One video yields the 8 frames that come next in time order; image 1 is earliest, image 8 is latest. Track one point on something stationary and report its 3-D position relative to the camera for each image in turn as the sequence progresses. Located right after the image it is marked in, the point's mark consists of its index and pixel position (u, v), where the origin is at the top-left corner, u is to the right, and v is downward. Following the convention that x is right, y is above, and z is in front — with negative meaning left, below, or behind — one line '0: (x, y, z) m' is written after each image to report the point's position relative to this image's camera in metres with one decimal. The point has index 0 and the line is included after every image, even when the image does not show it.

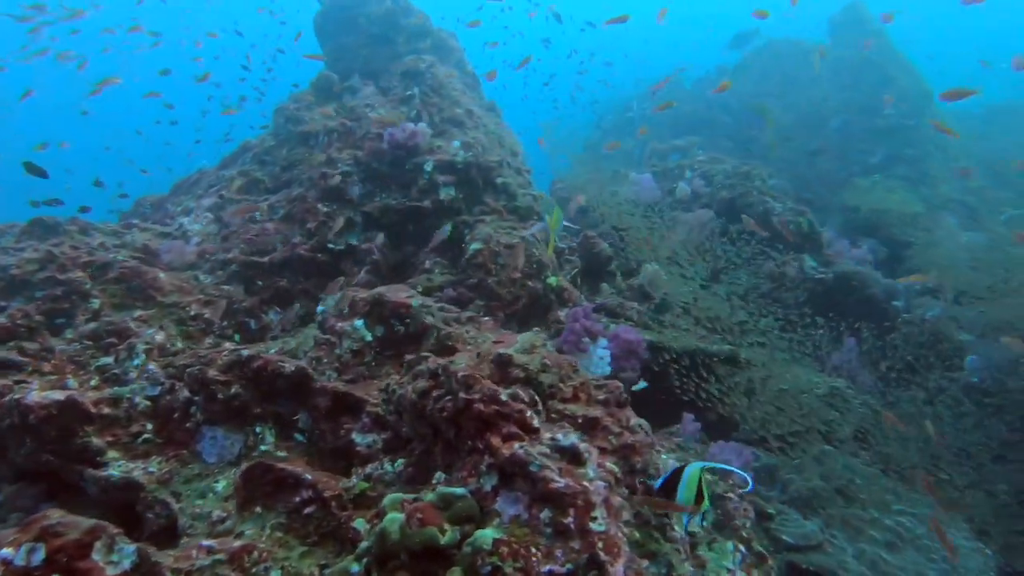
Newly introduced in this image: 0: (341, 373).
0: (-0.8, -0.4, +3.2) m
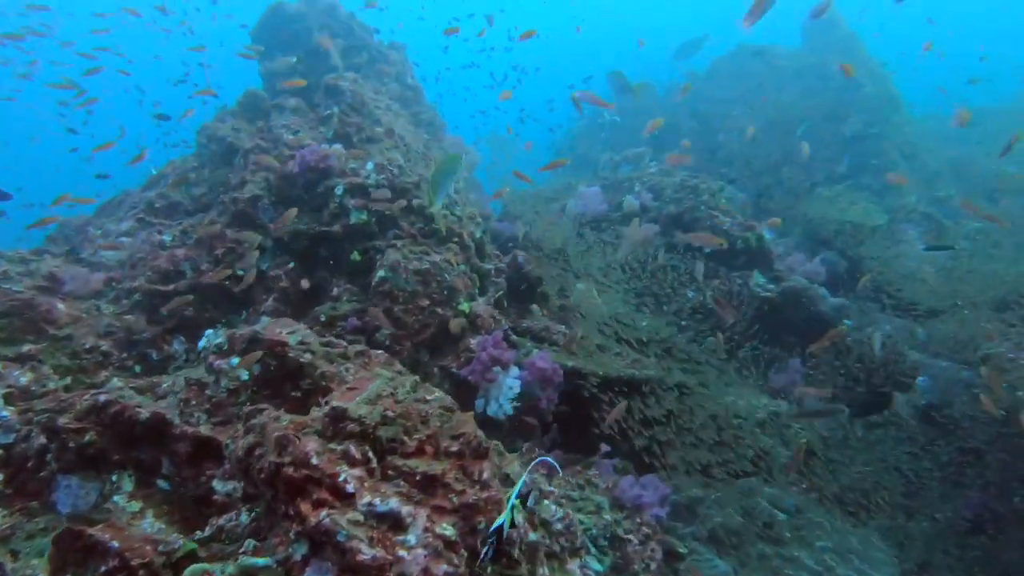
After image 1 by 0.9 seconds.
0: (-1.4, -0.6, +3.1) m
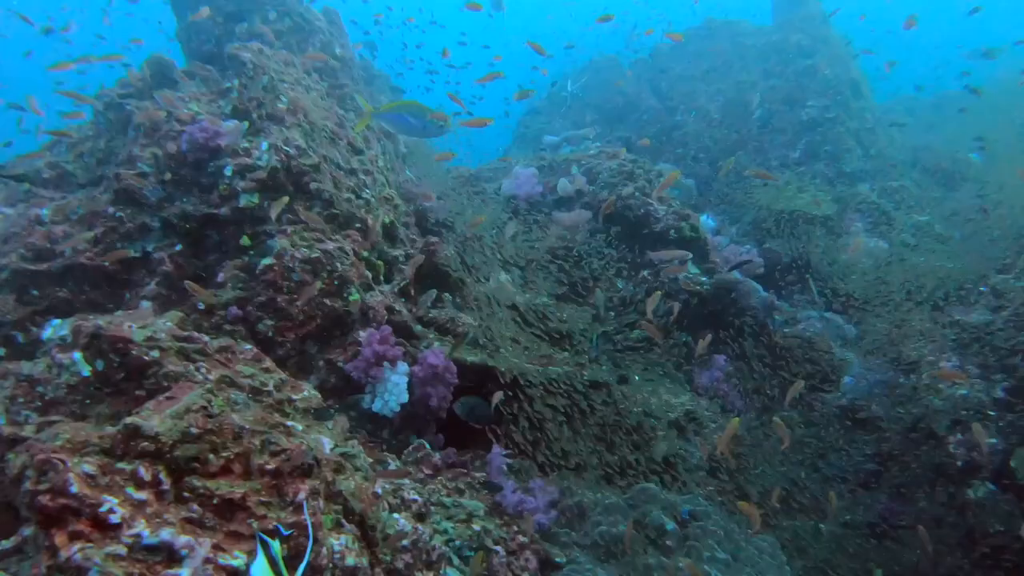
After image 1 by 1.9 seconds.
0: (-2.0, -0.5, +2.9) m
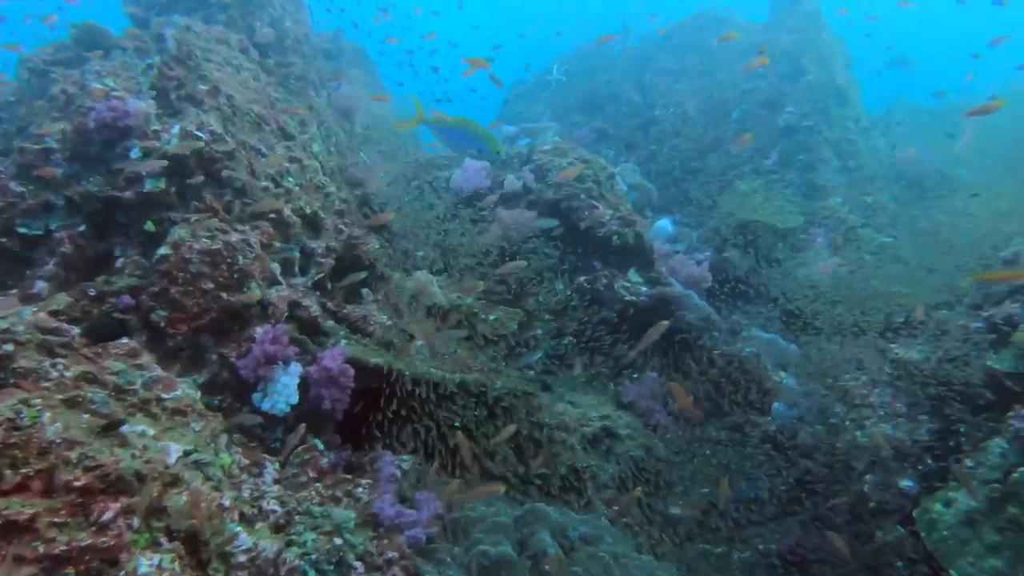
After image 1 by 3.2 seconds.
0: (-2.6, -0.5, +2.8) m
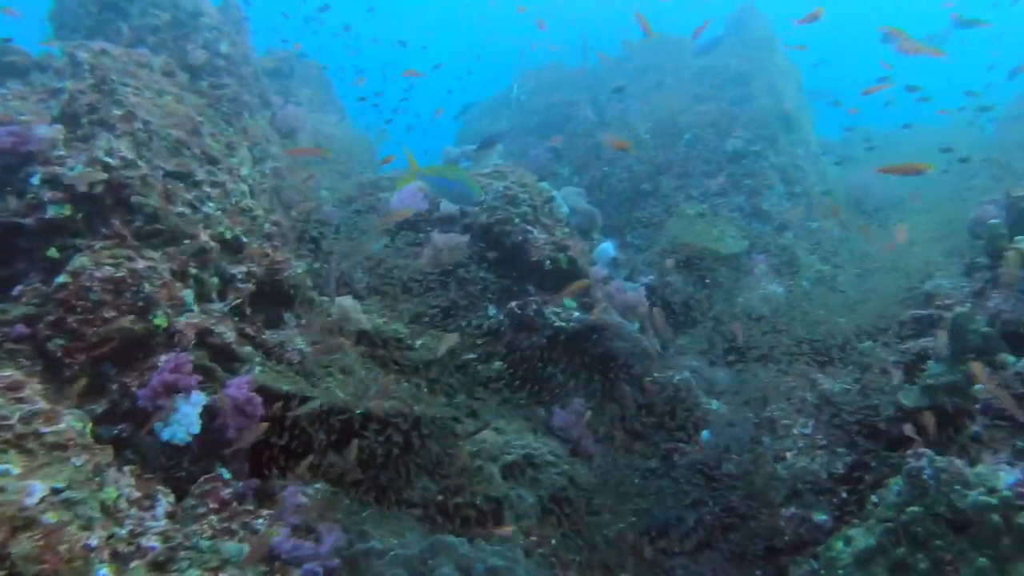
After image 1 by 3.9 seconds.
0: (-3.2, -0.6, +2.8) m
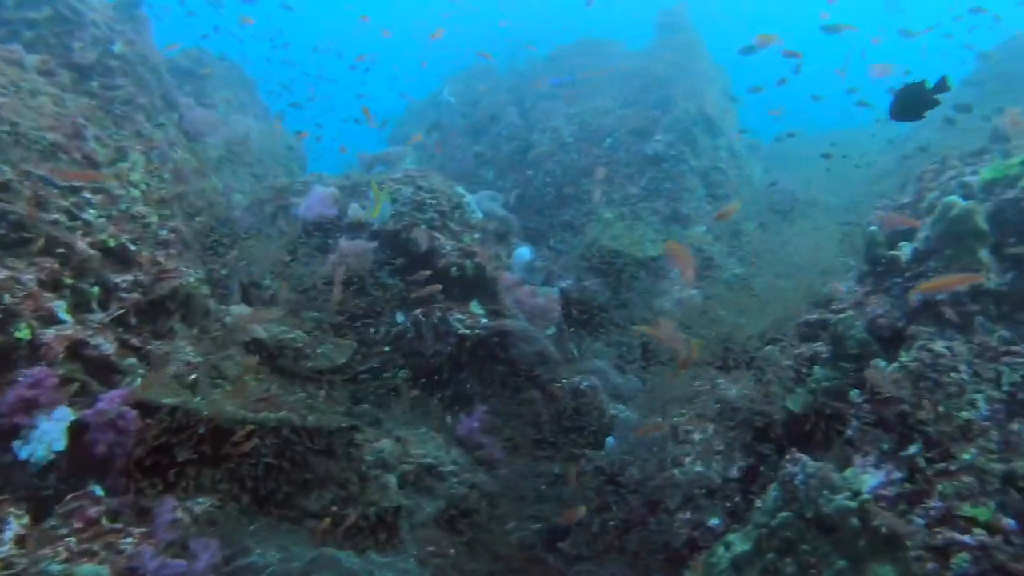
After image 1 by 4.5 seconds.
0: (-3.8, -0.7, +2.6) m
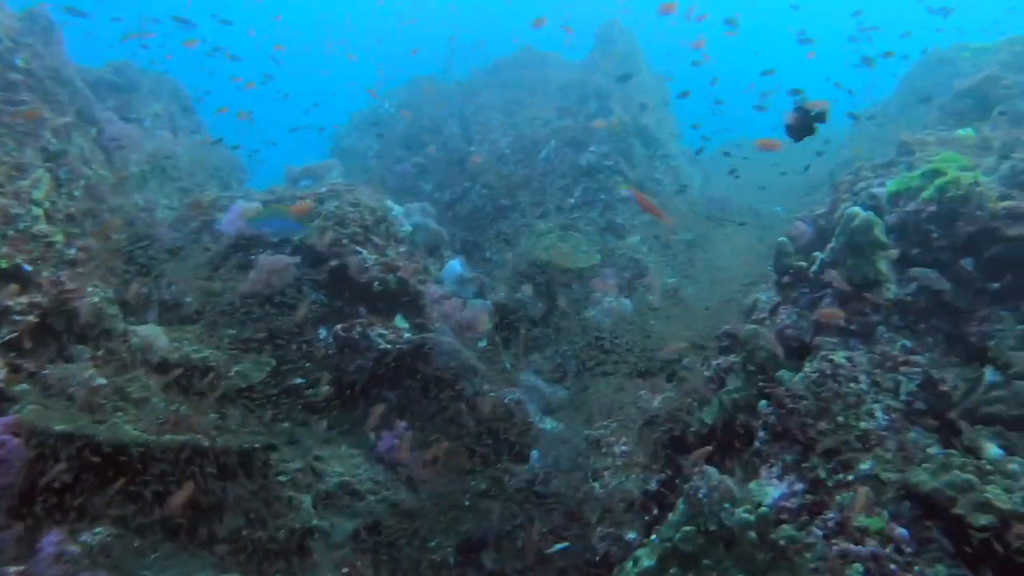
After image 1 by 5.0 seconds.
0: (-4.3, -0.8, +2.3) m
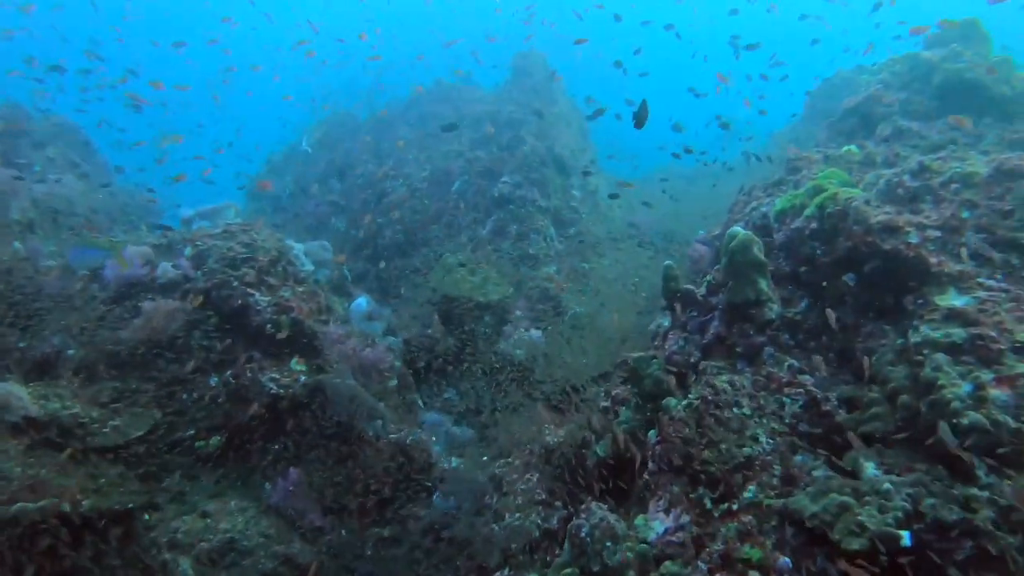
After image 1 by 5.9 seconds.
0: (-4.8, -1.1, +1.9) m
